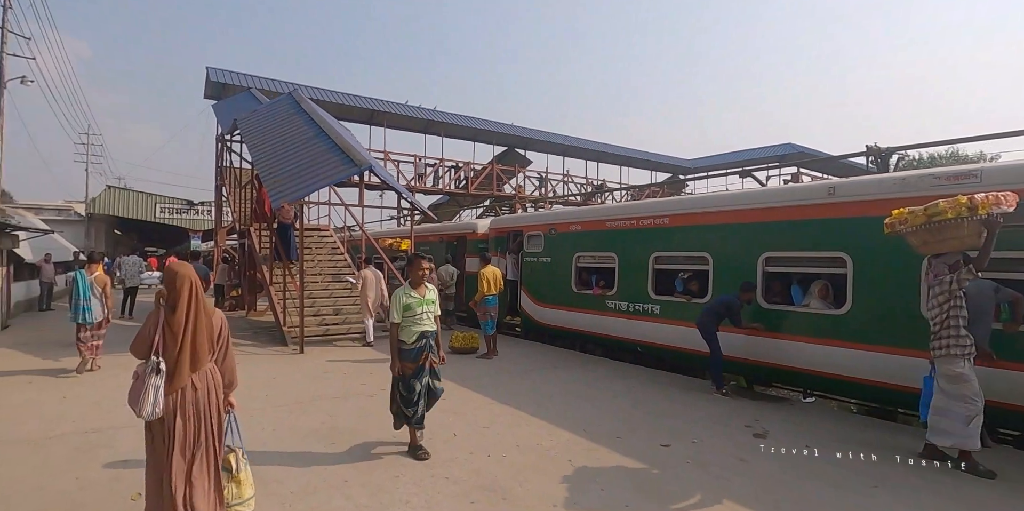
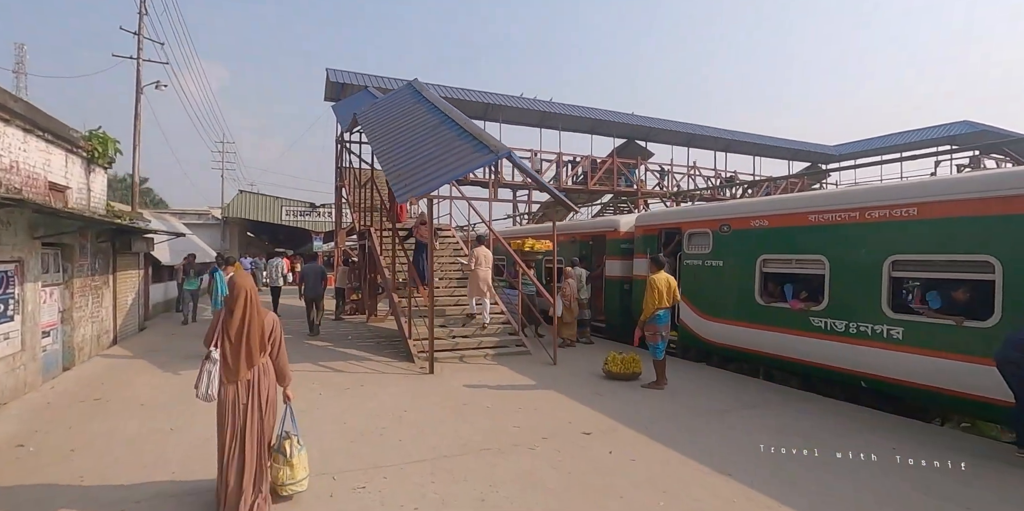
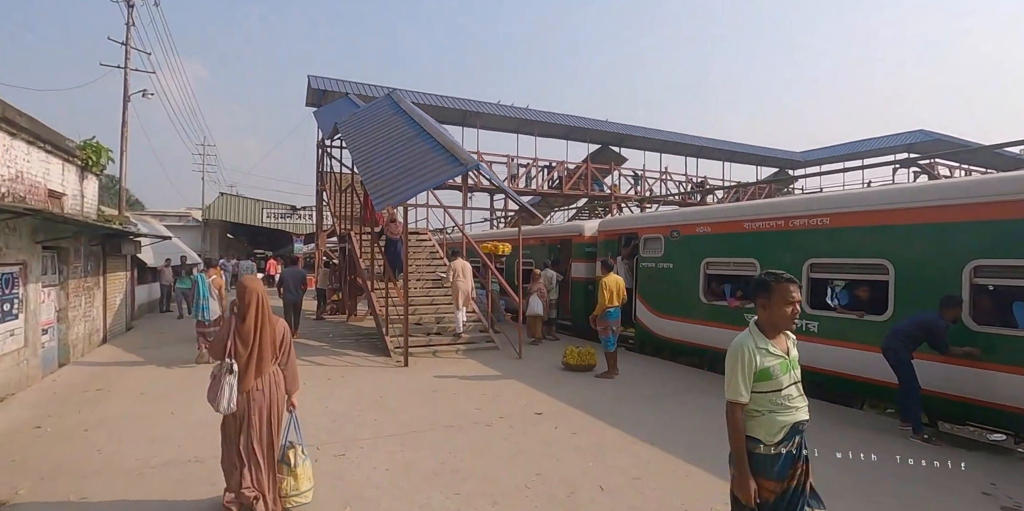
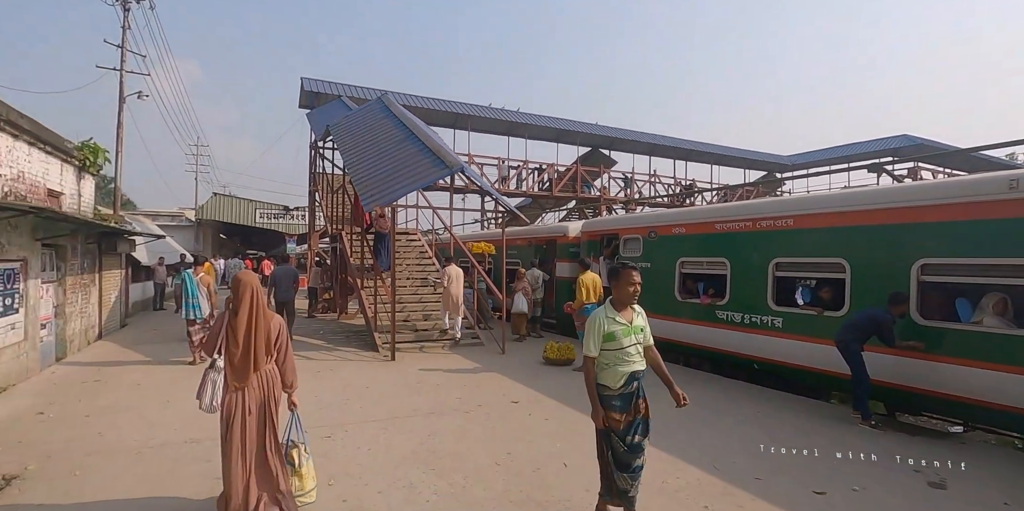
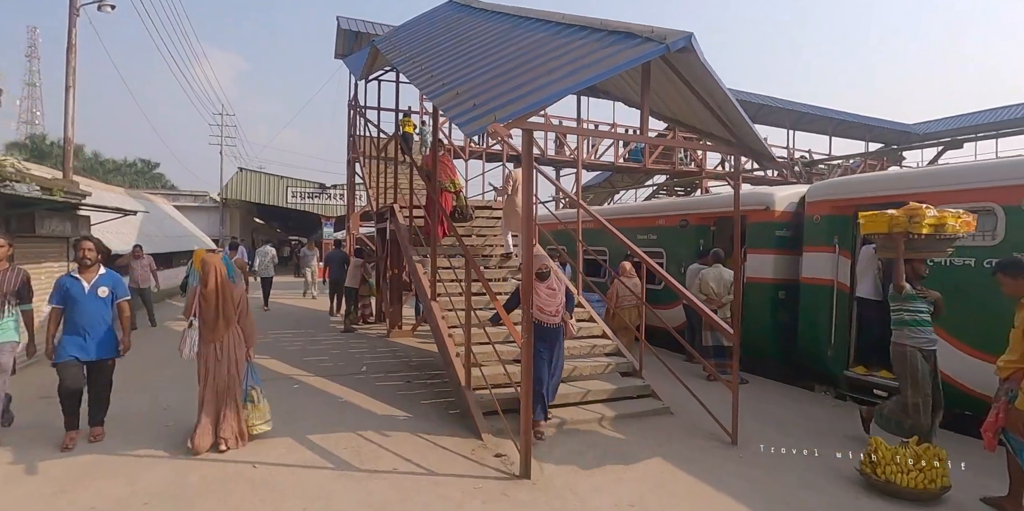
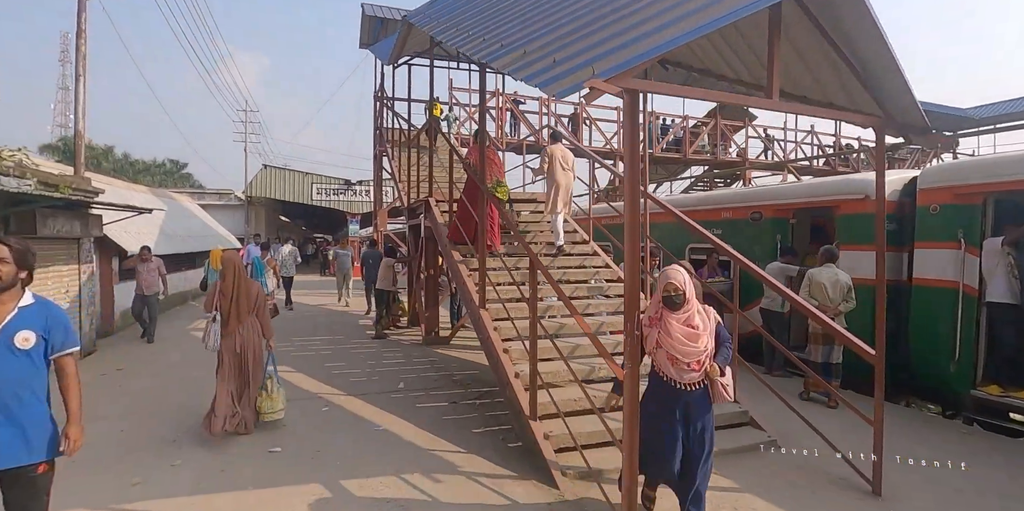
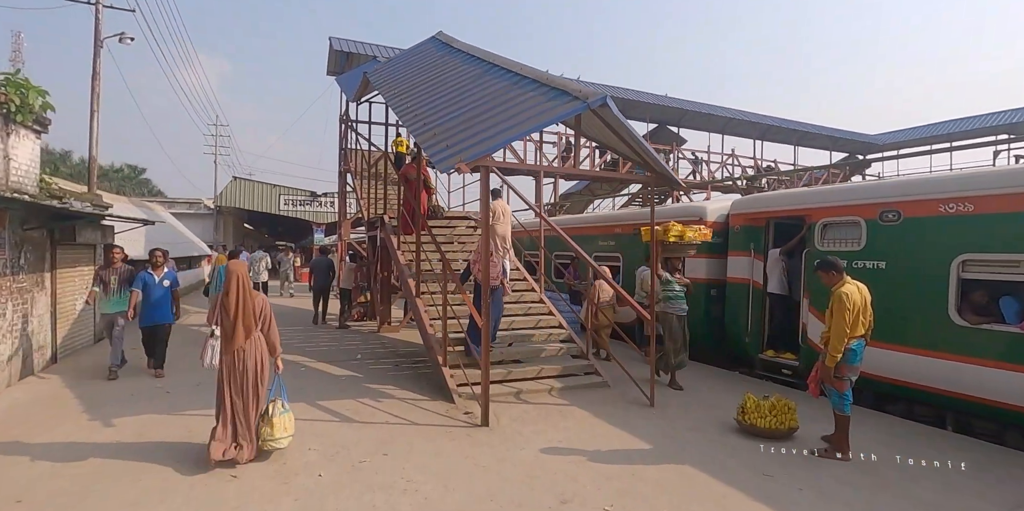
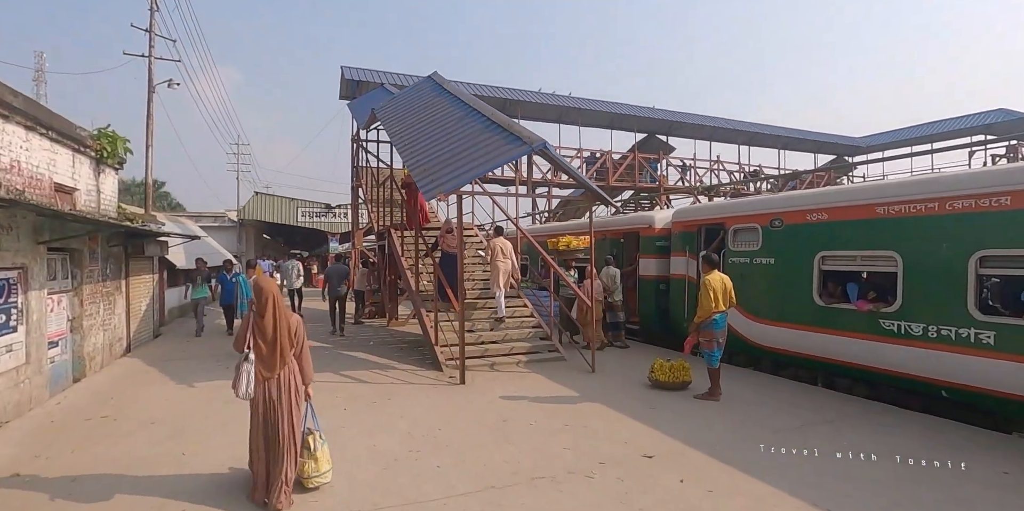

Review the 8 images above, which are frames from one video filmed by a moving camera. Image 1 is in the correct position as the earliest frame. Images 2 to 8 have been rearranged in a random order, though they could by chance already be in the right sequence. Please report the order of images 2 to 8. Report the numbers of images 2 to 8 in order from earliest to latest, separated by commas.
4, 3, 2, 8, 7, 5, 6
